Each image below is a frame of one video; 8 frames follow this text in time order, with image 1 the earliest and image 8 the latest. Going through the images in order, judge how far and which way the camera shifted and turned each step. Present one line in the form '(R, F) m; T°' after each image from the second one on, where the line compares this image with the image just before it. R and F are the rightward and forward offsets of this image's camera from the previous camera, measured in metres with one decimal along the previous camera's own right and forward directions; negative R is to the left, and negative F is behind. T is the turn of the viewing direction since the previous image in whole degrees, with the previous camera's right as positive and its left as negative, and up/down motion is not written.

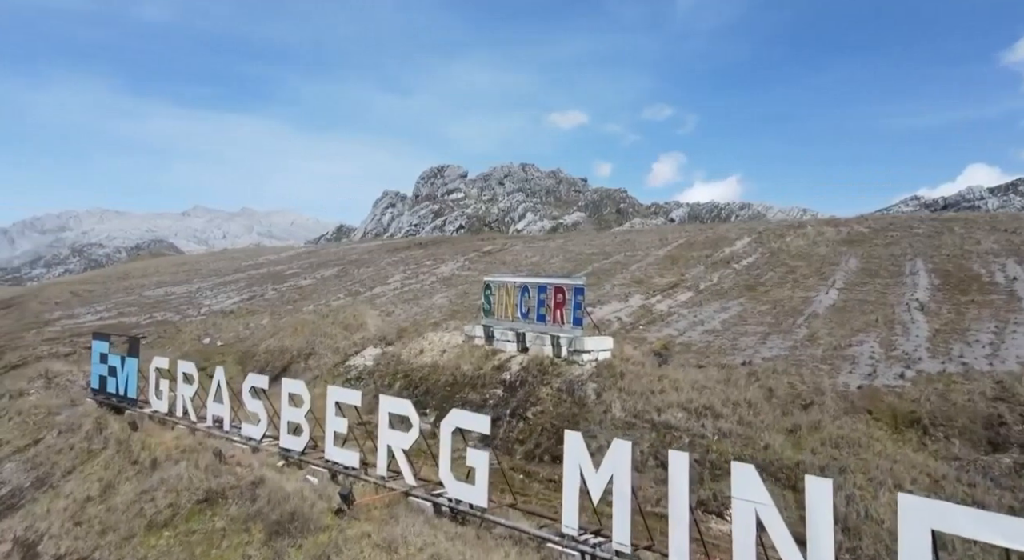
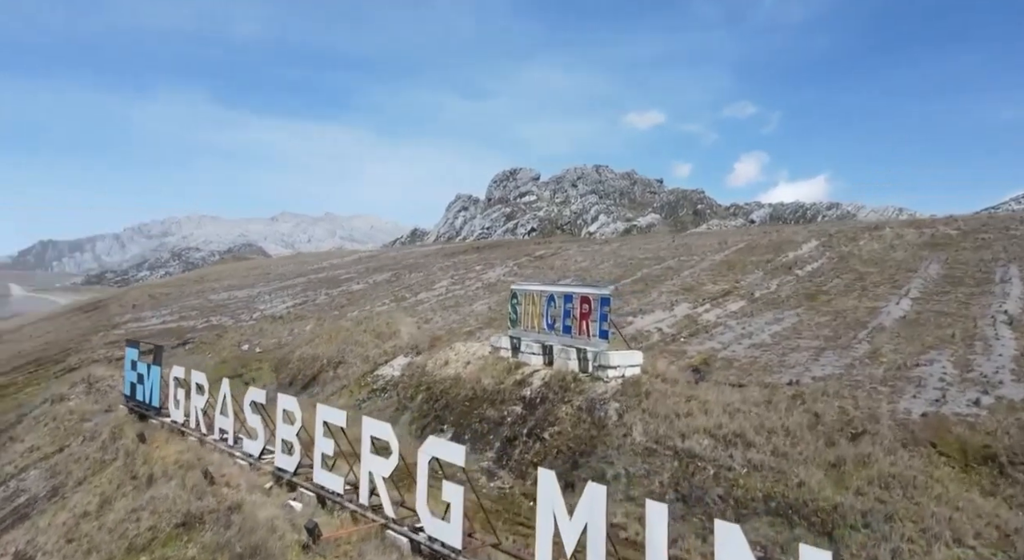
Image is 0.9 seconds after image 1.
(+1.3, +1.2) m; -6°
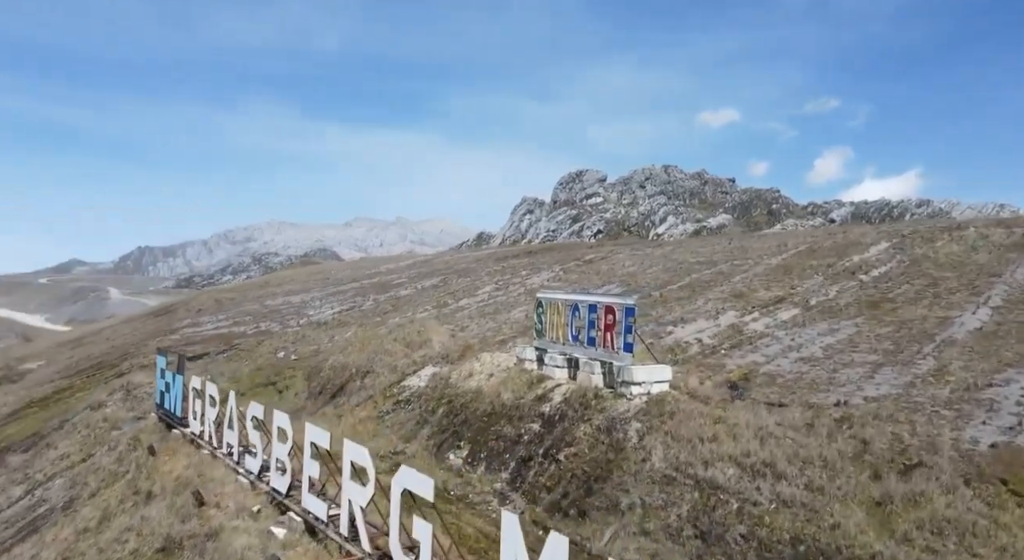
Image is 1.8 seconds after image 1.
(+1.2, +1.0) m; -6°
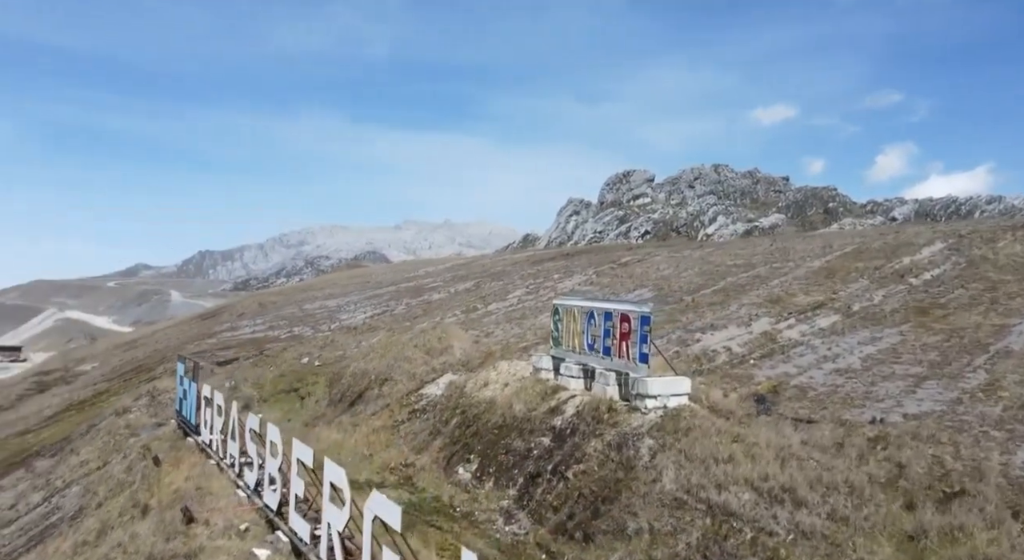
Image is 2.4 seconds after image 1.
(+0.9, +0.7) m; -4°
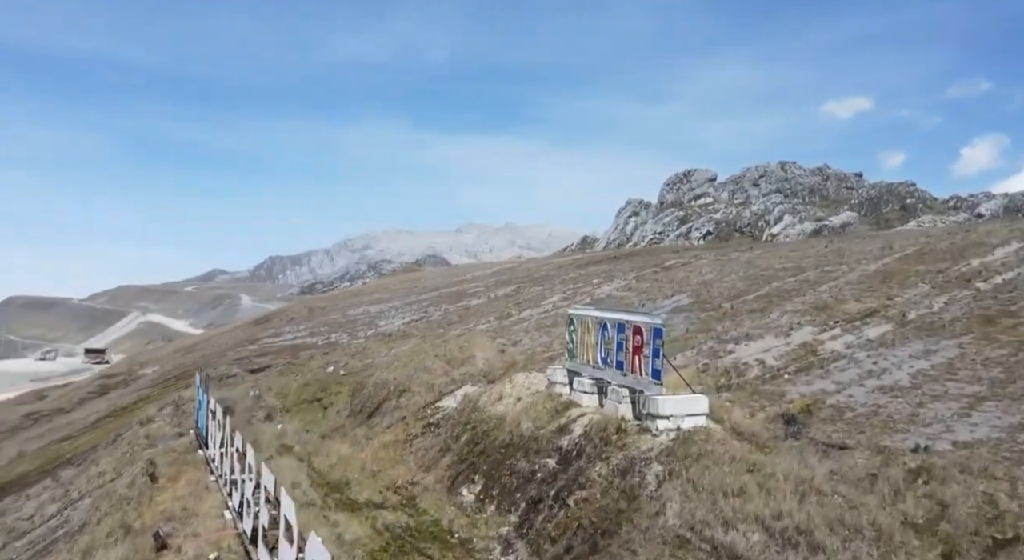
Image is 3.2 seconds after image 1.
(+1.2, +1.0) m; -5°
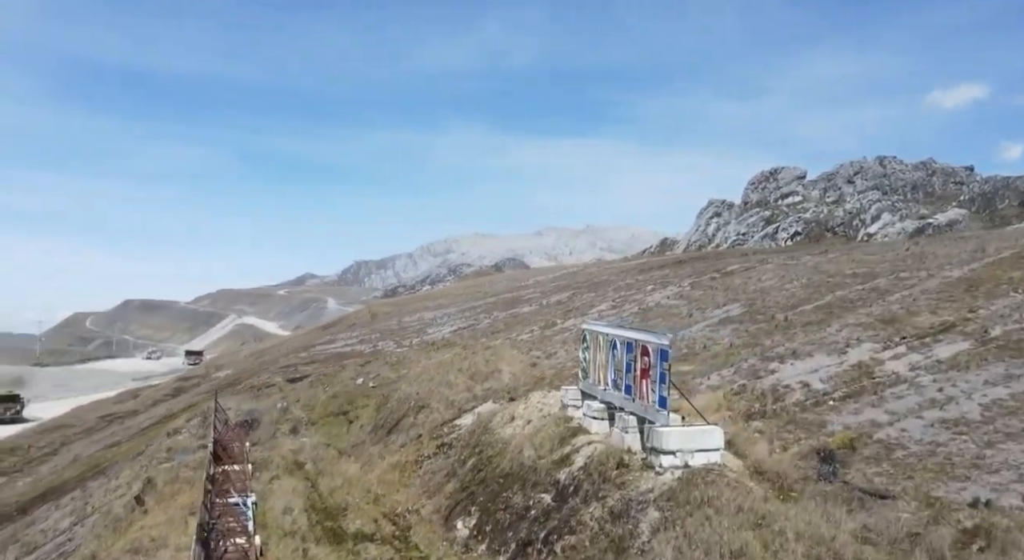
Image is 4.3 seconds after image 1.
(+1.7, +1.4) m; -7°
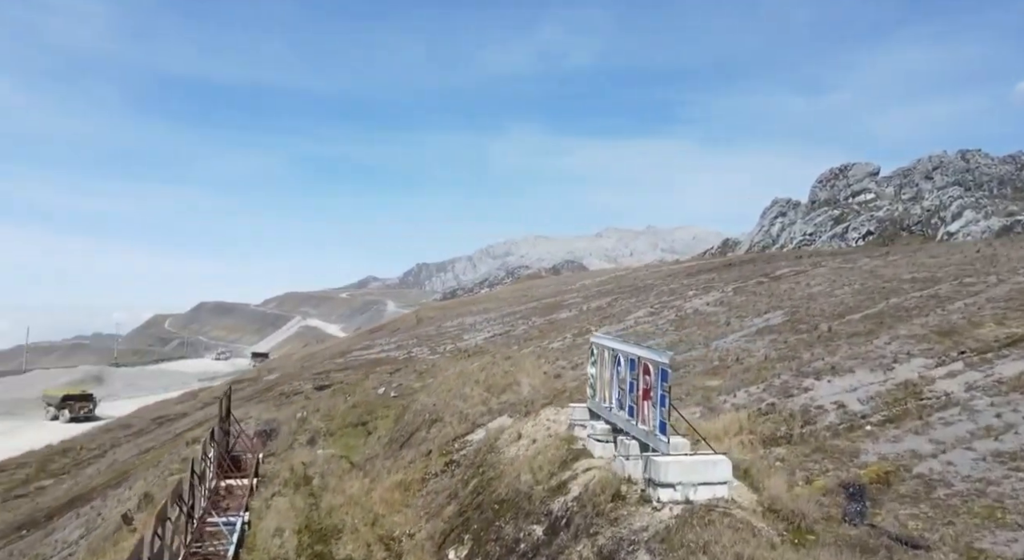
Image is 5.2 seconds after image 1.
(+1.3, +1.1) m; -5°
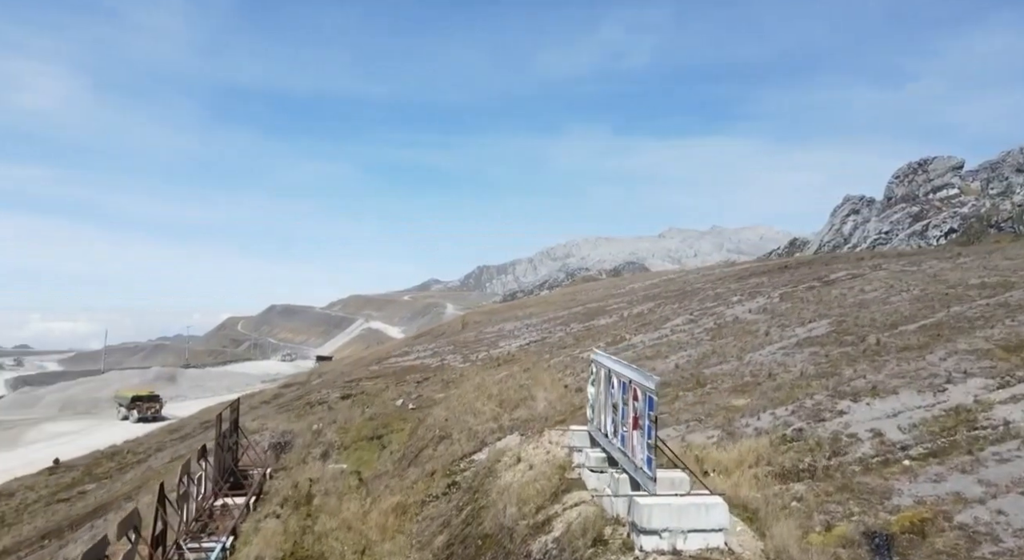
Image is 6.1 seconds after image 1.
(+1.4, +1.2) m; -5°
